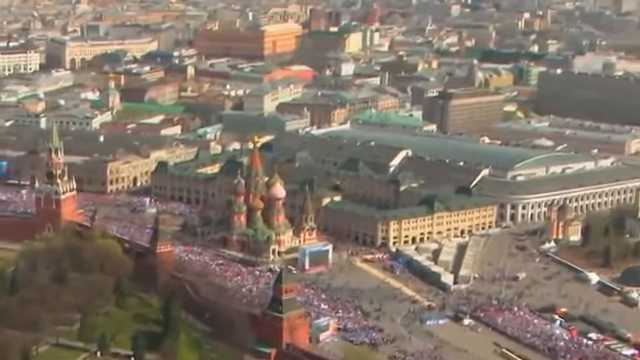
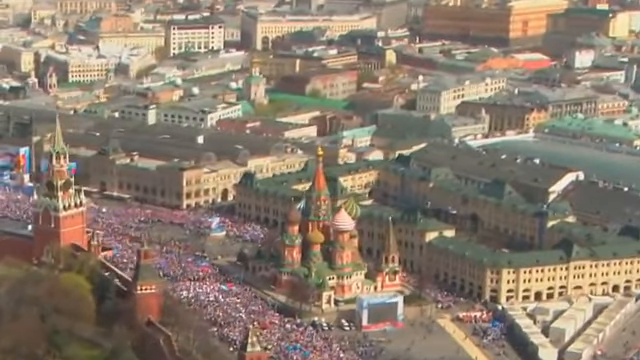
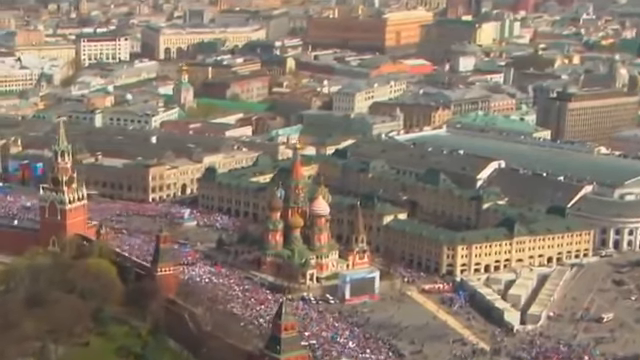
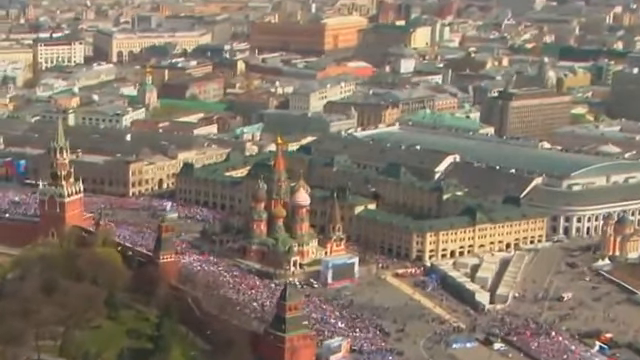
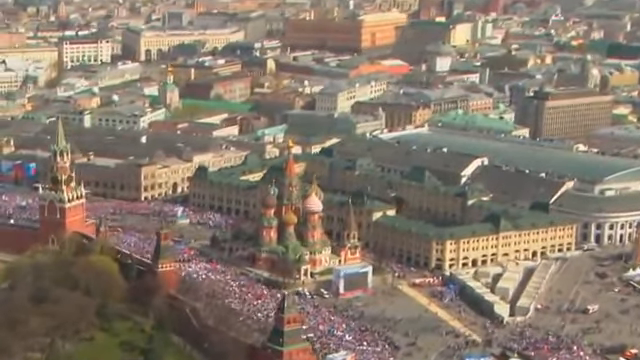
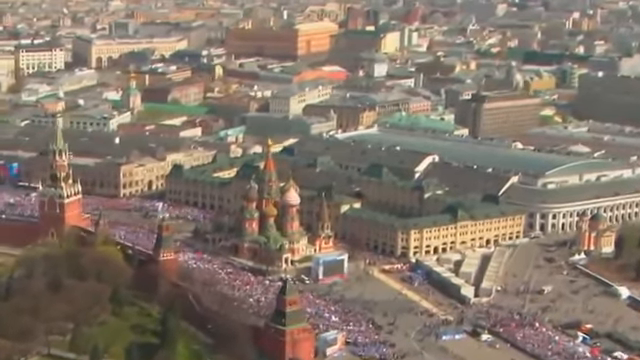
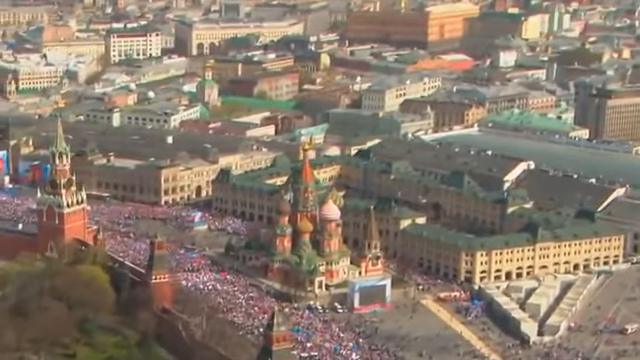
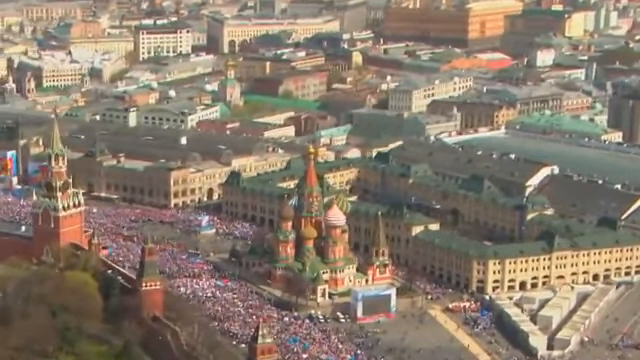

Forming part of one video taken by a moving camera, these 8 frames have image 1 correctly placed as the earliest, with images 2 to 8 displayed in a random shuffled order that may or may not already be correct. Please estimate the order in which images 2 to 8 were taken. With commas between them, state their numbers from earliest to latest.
6, 4, 5, 3, 7, 8, 2
